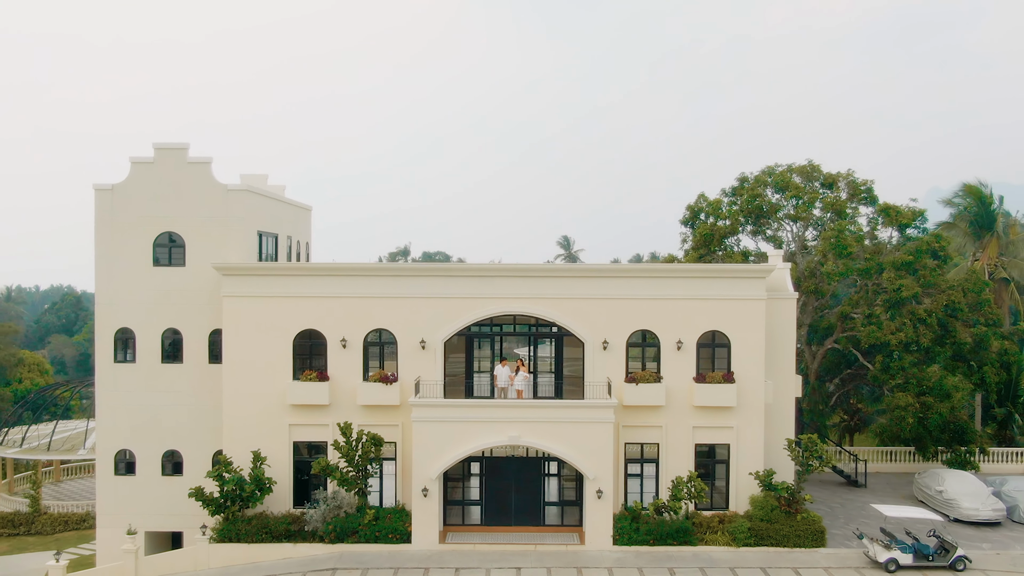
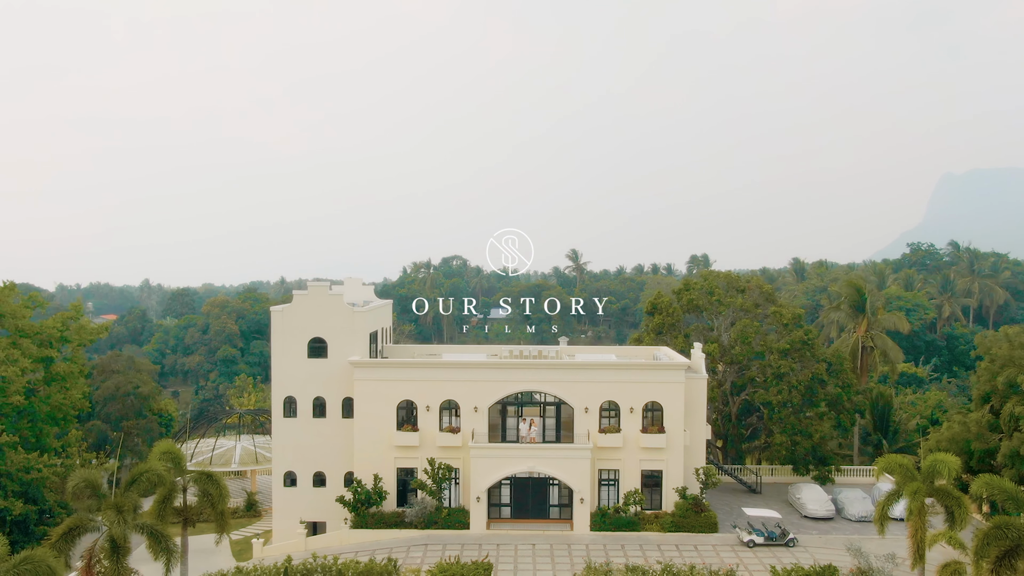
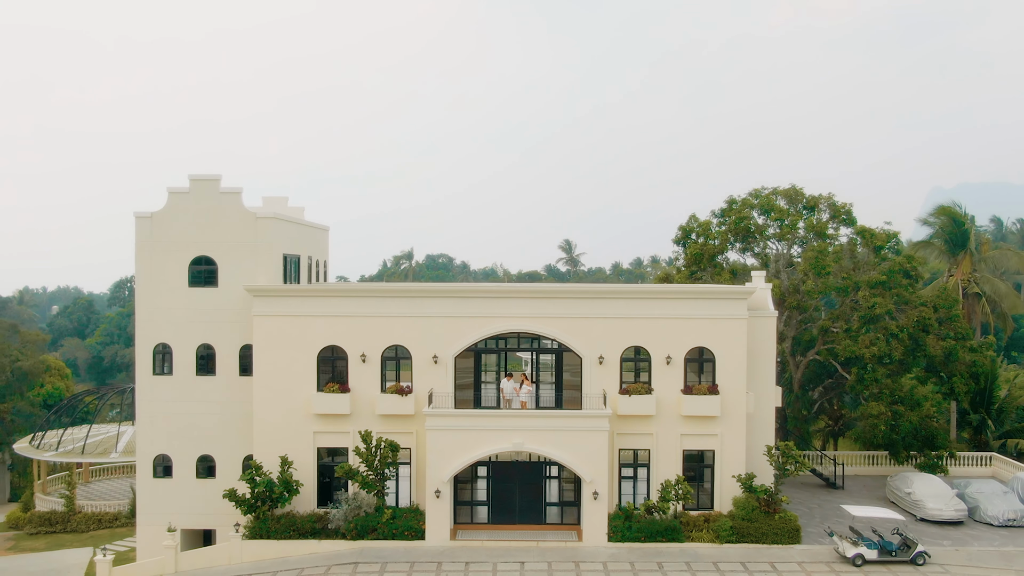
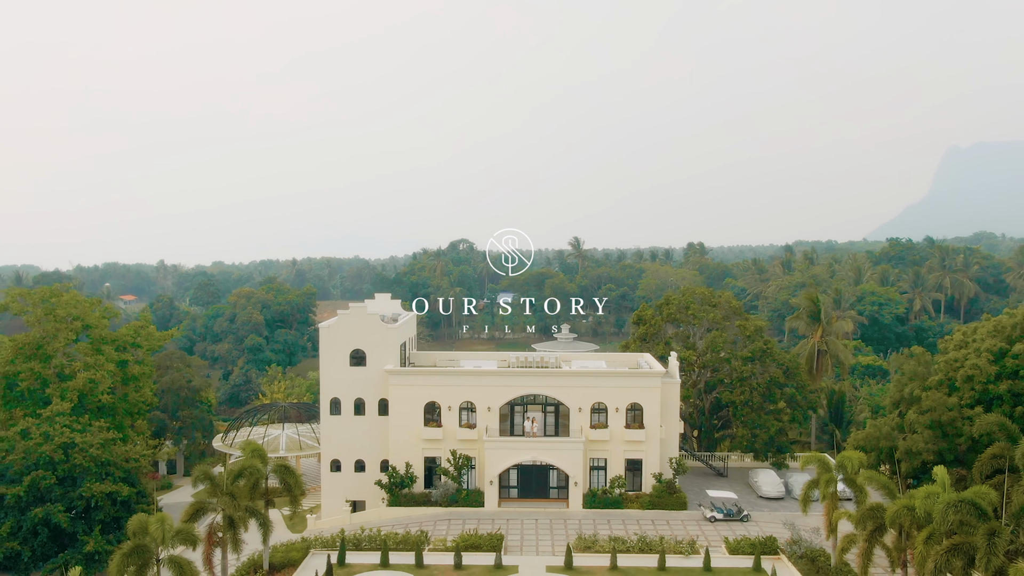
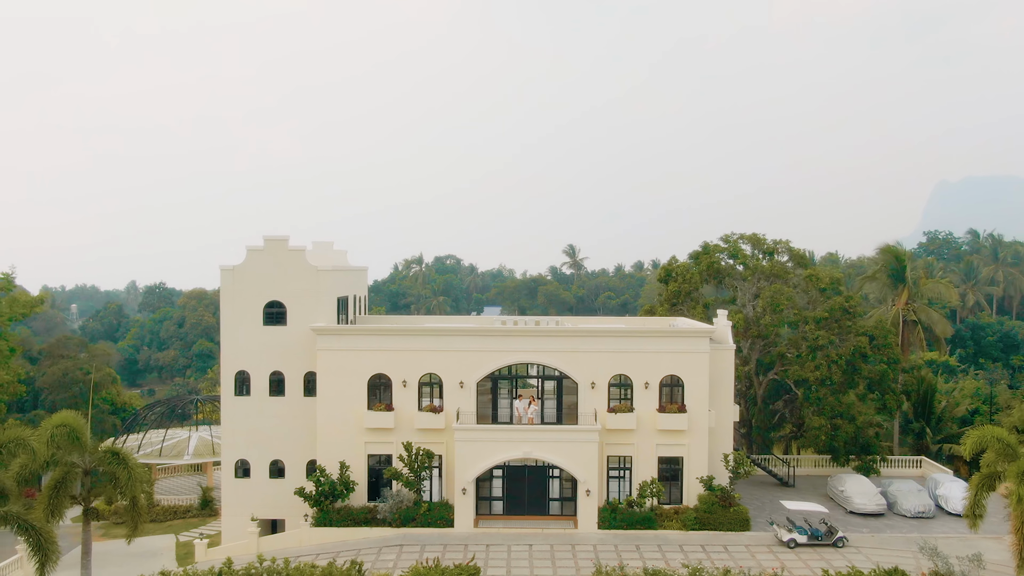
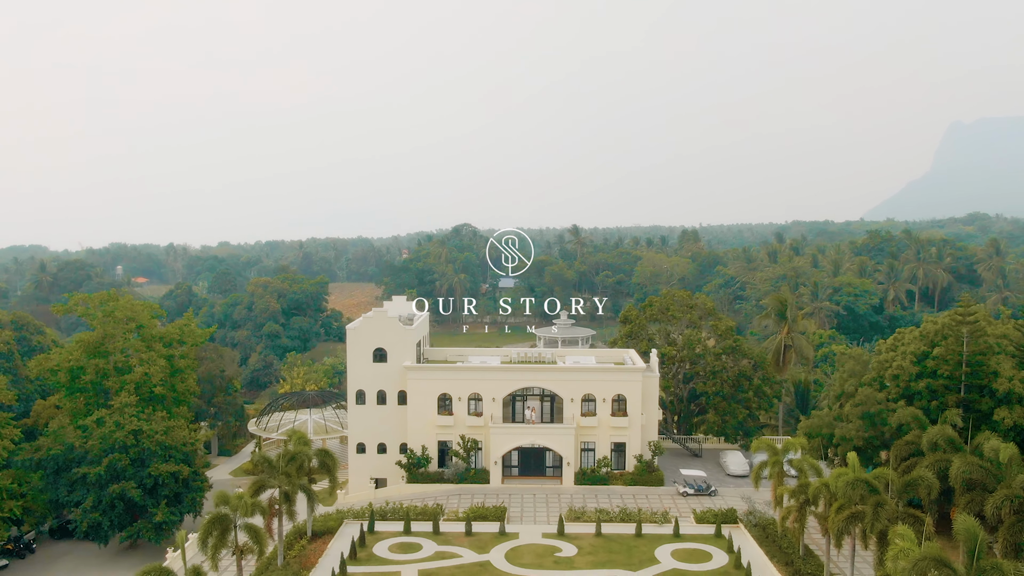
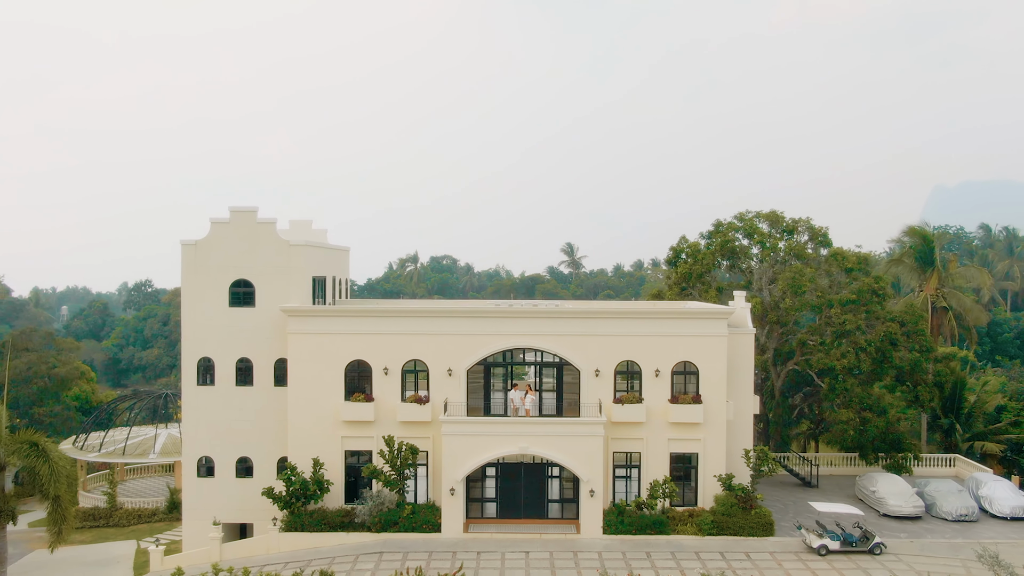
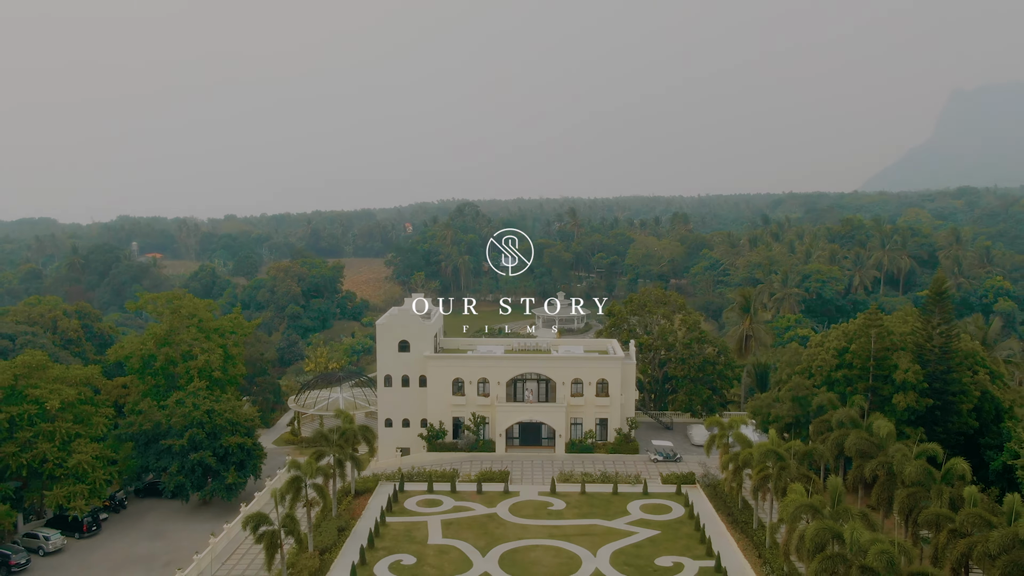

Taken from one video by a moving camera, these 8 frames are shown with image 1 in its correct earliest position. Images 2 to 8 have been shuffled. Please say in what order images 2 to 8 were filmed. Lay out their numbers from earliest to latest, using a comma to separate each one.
3, 7, 5, 2, 4, 6, 8
